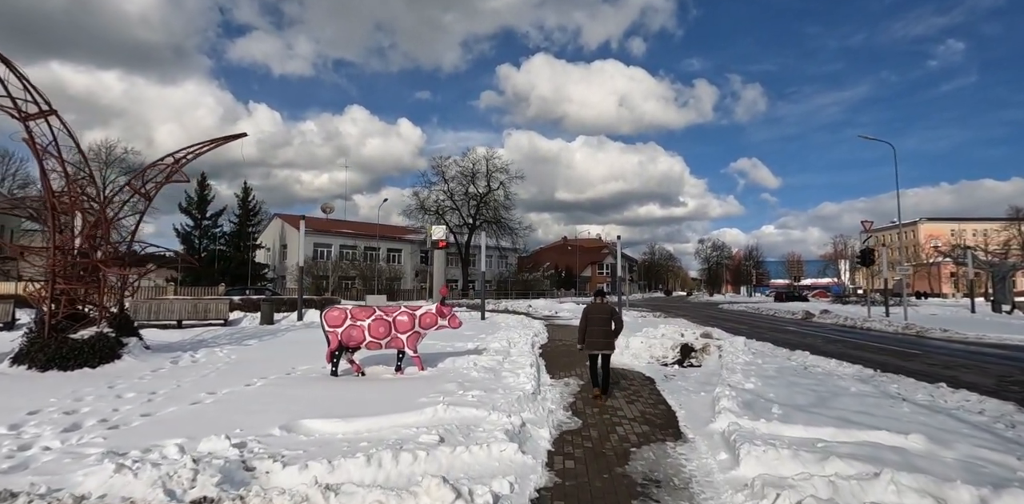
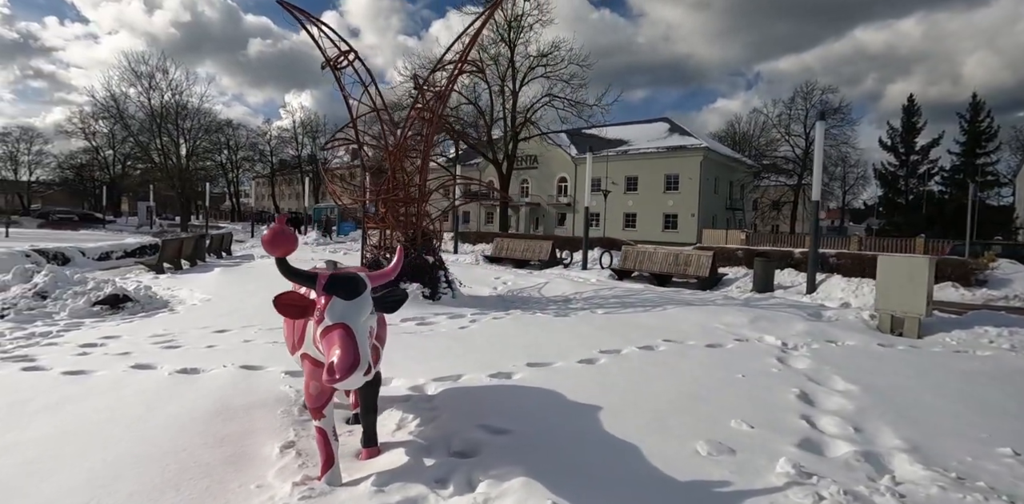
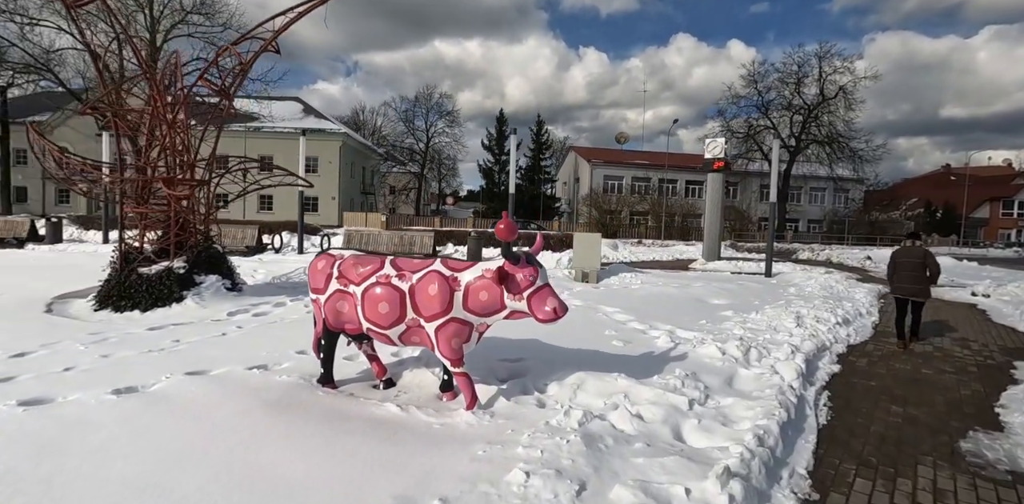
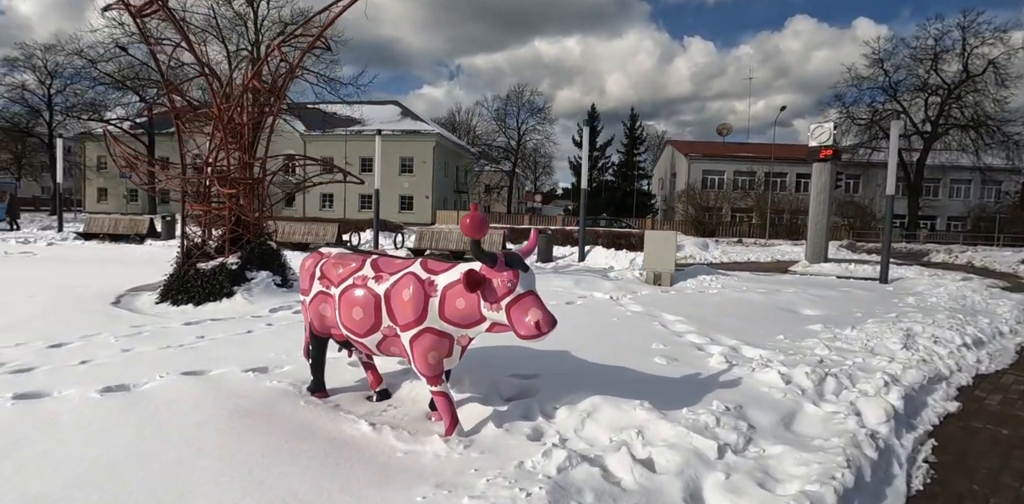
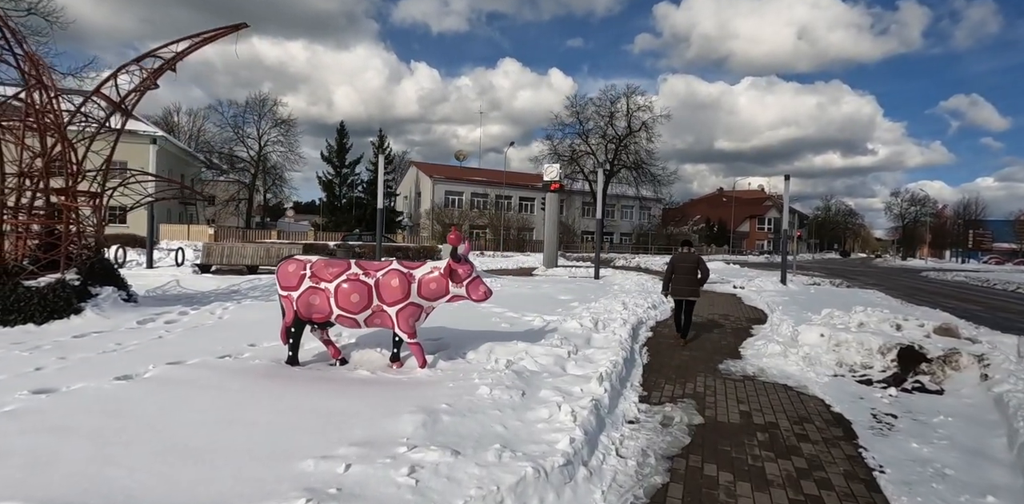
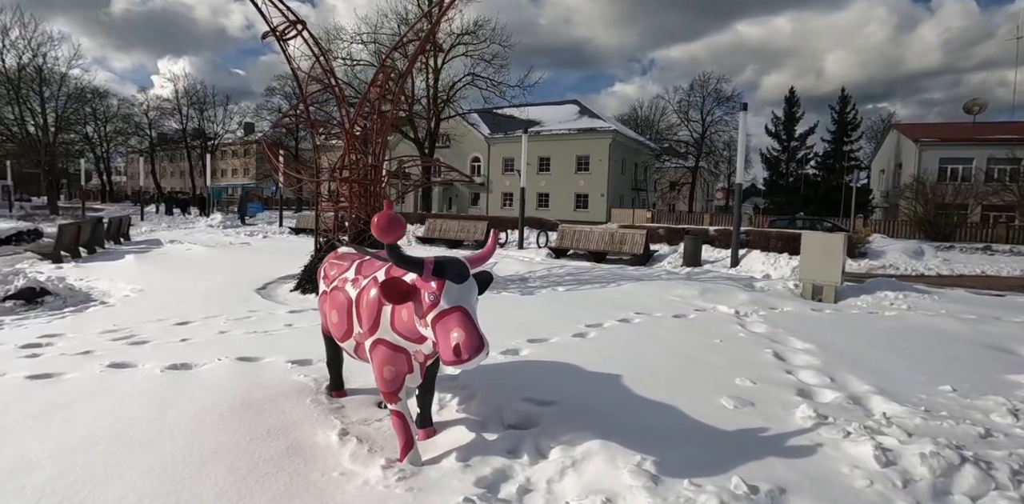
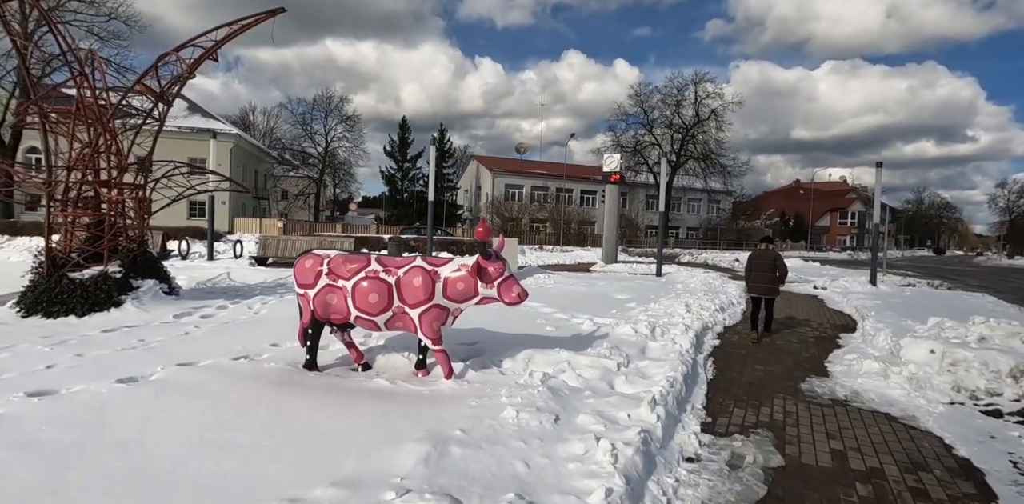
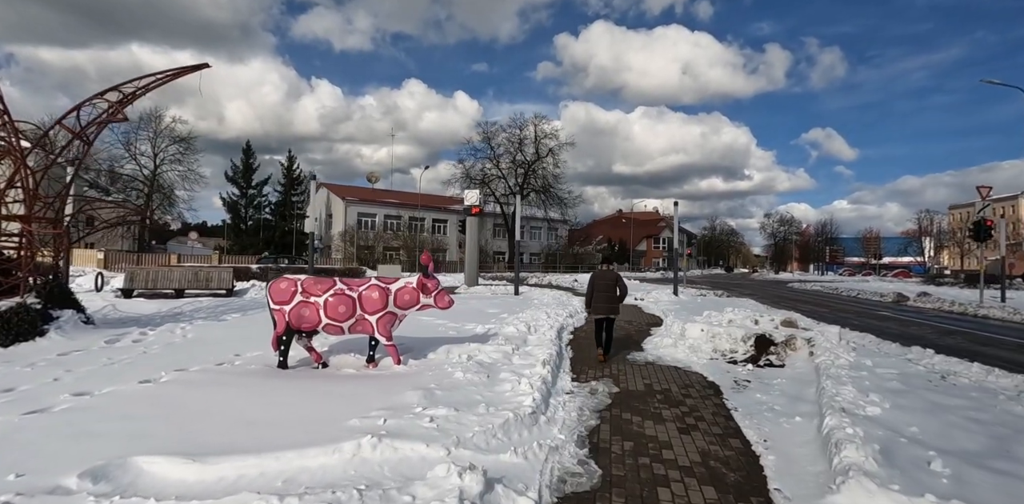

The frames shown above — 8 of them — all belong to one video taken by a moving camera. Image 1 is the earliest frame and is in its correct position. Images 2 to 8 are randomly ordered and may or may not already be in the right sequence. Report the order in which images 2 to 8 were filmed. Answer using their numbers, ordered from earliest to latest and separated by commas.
8, 5, 7, 3, 4, 6, 2
